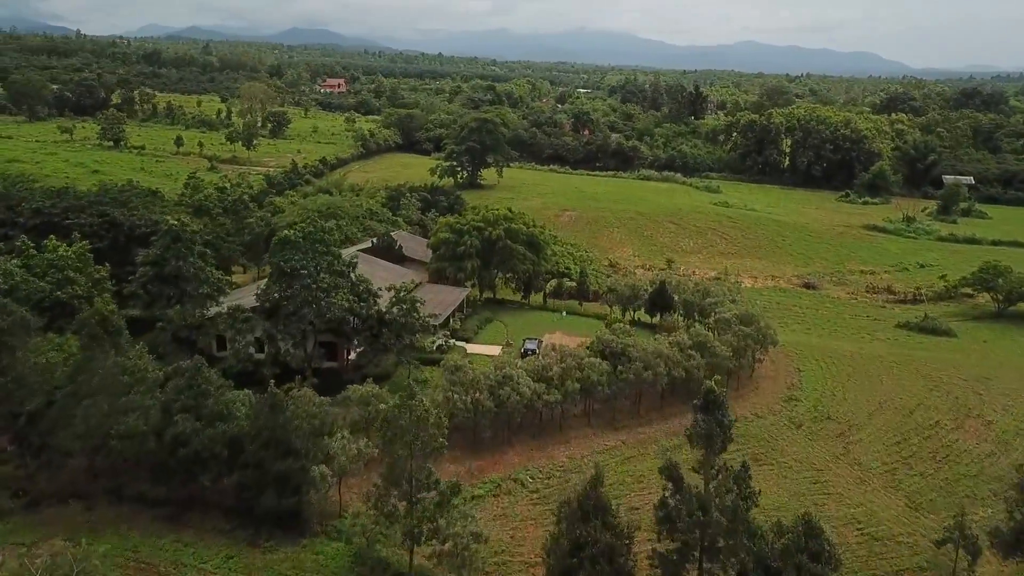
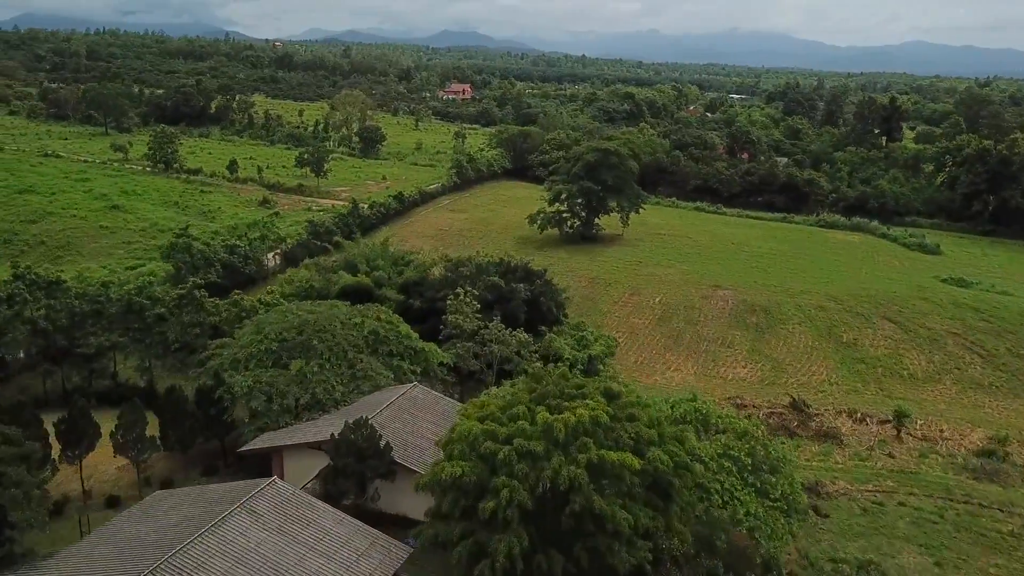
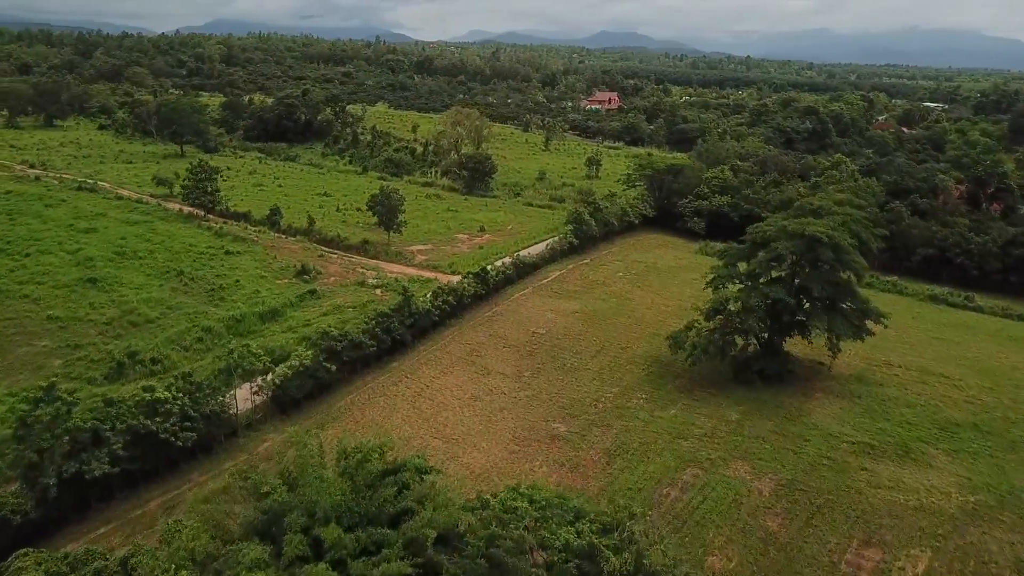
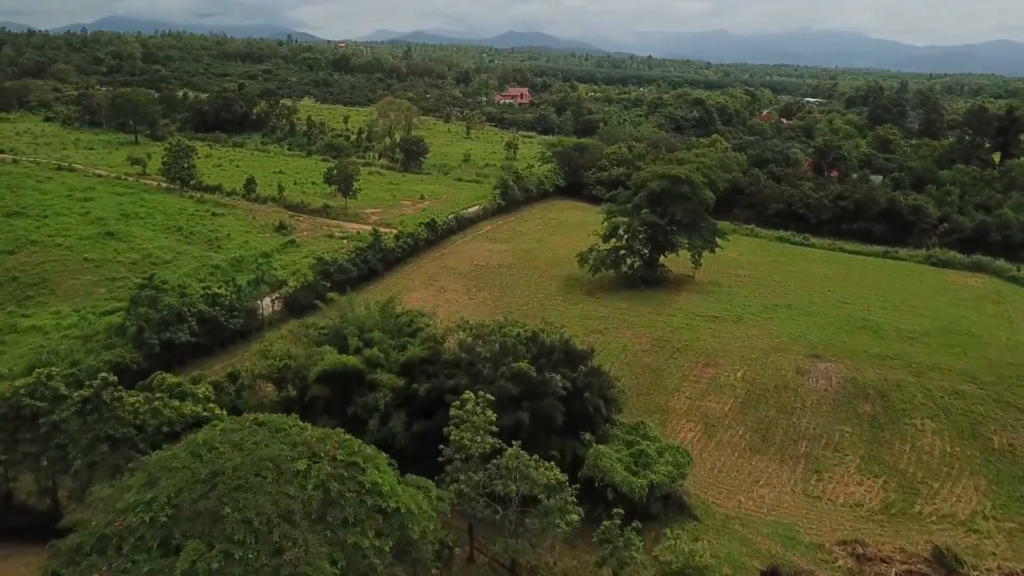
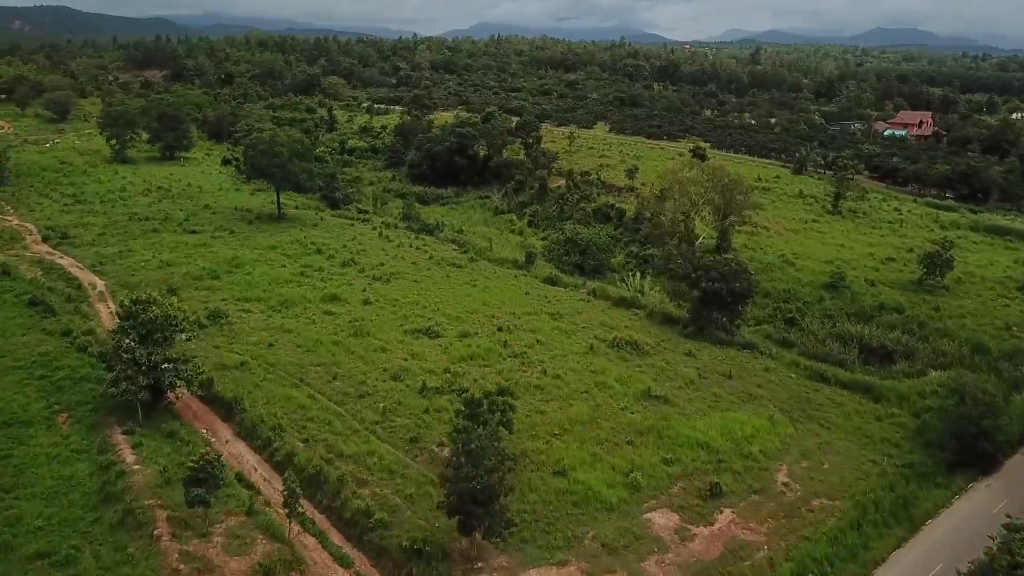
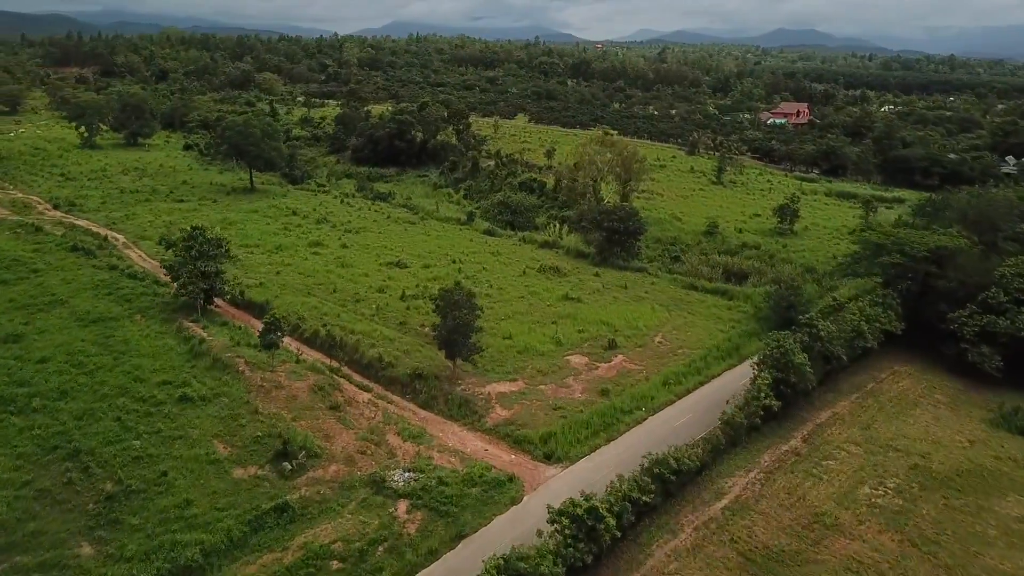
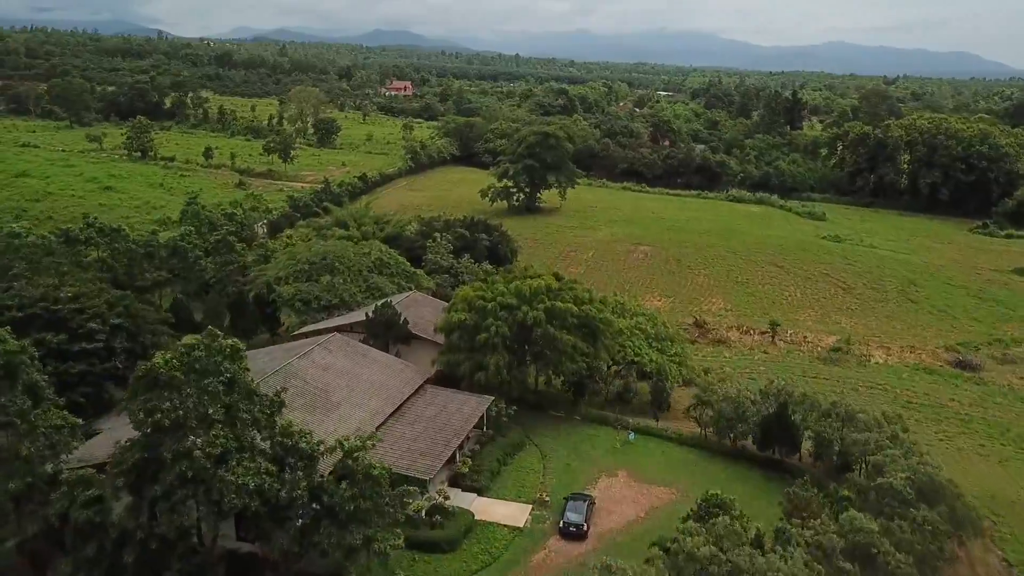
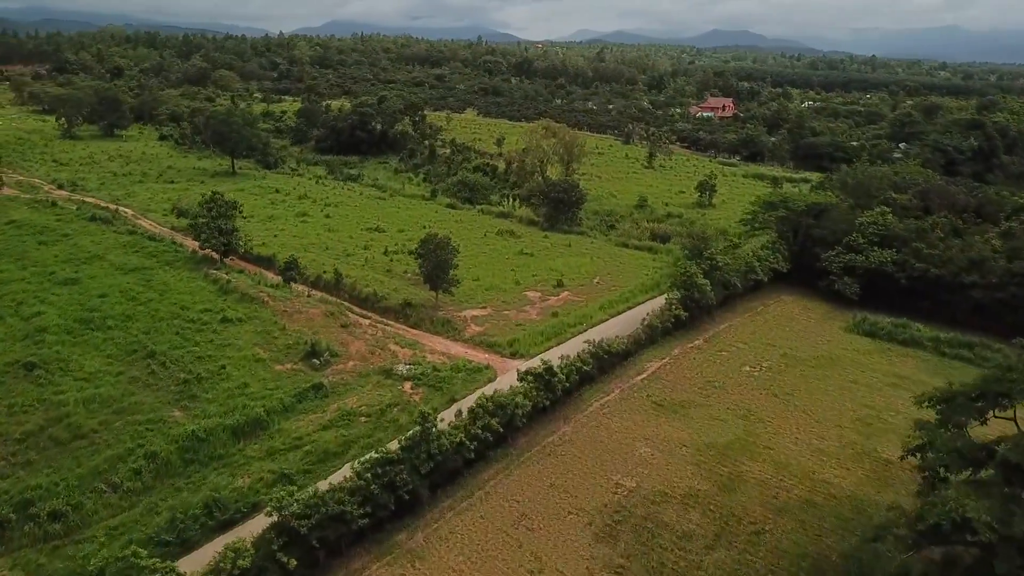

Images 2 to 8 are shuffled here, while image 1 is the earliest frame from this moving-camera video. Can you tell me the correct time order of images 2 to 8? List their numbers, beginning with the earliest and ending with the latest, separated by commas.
7, 2, 4, 3, 8, 6, 5
